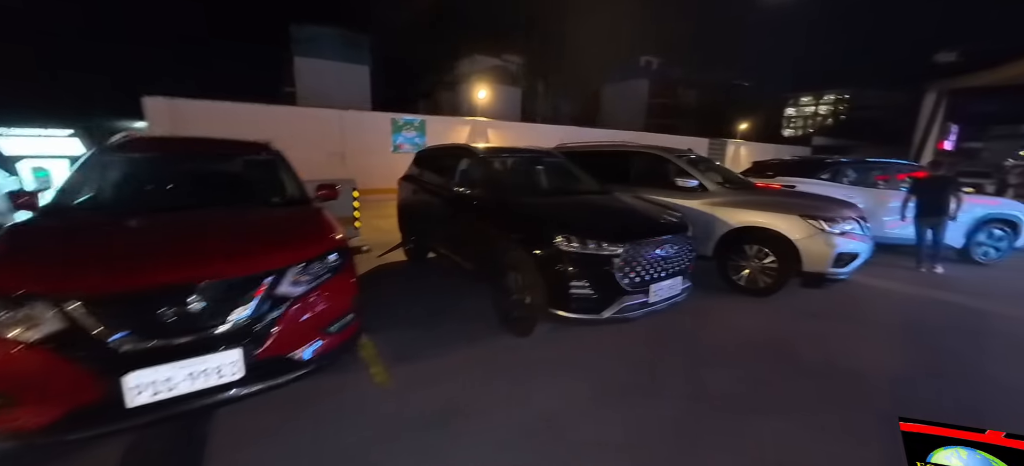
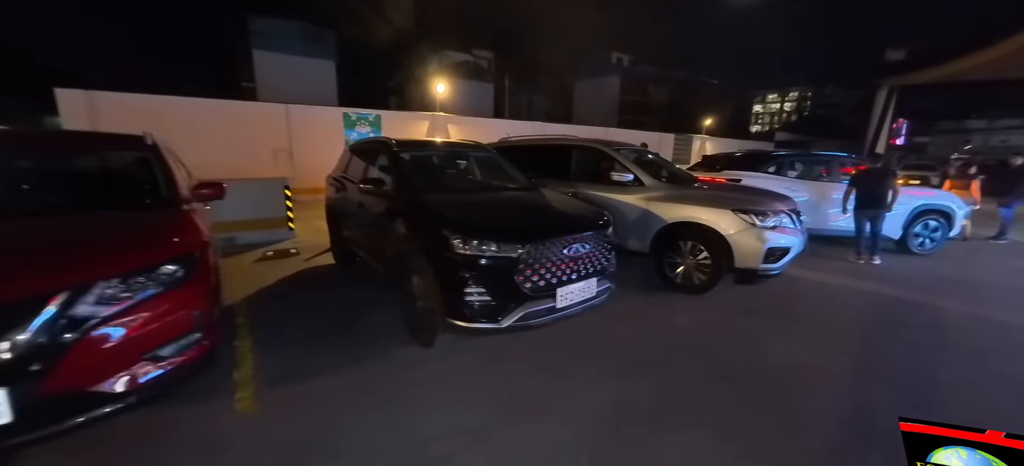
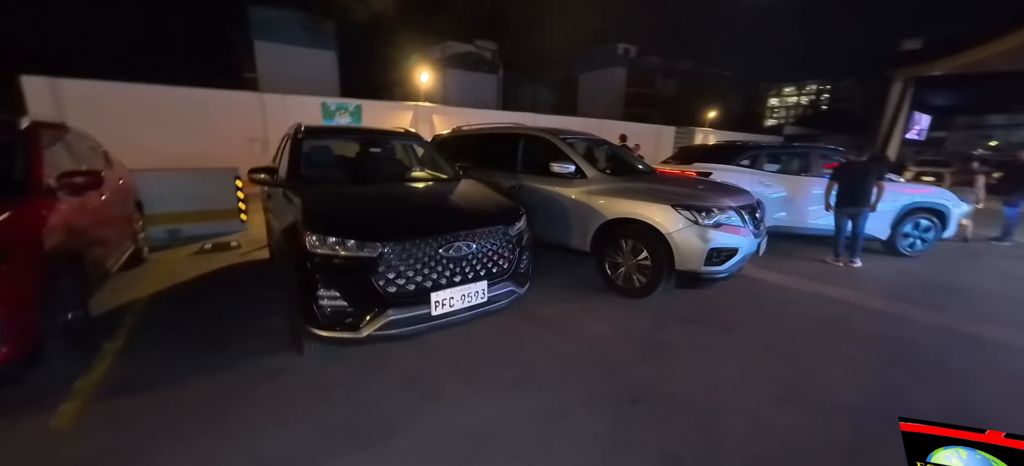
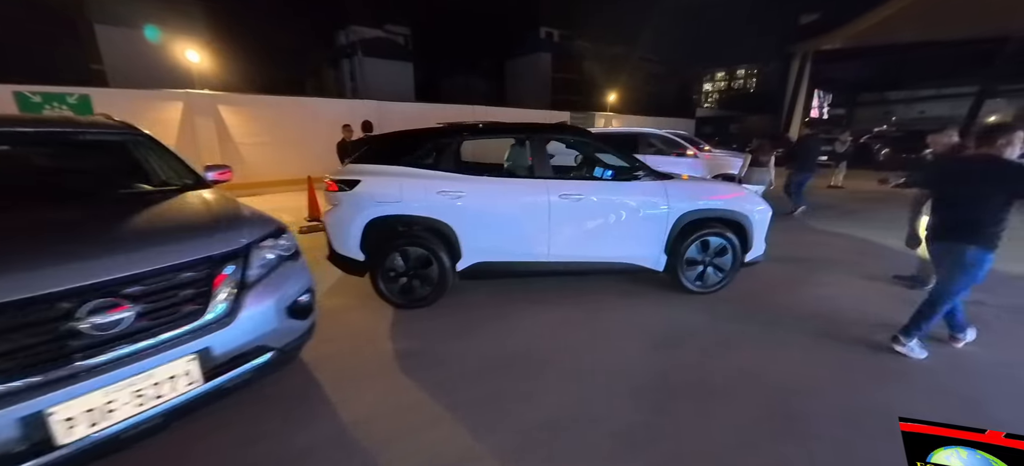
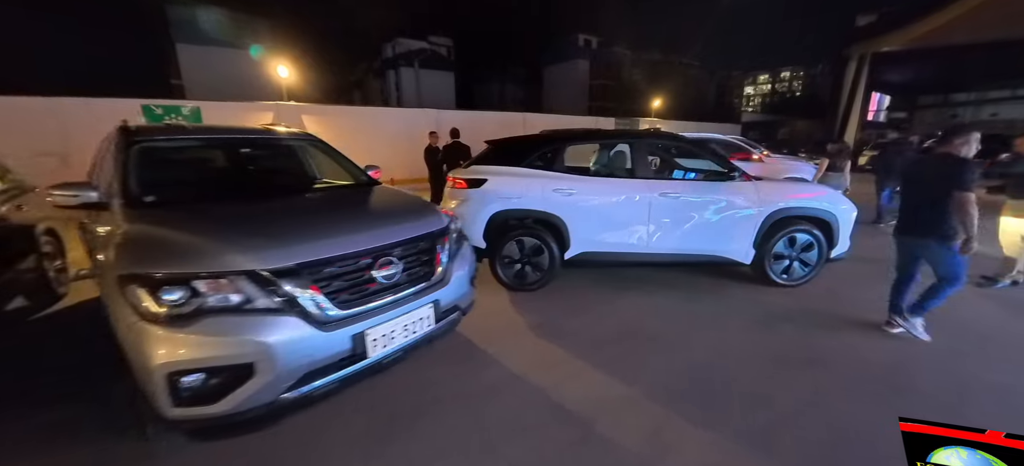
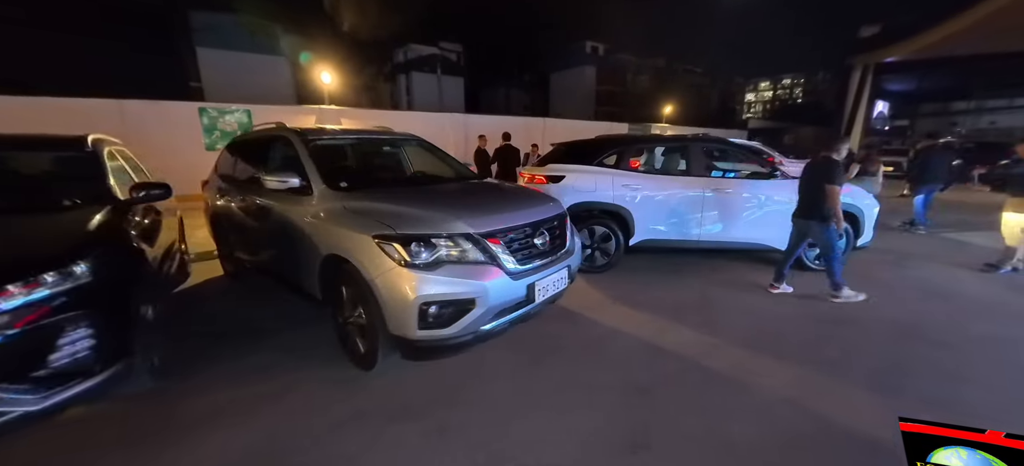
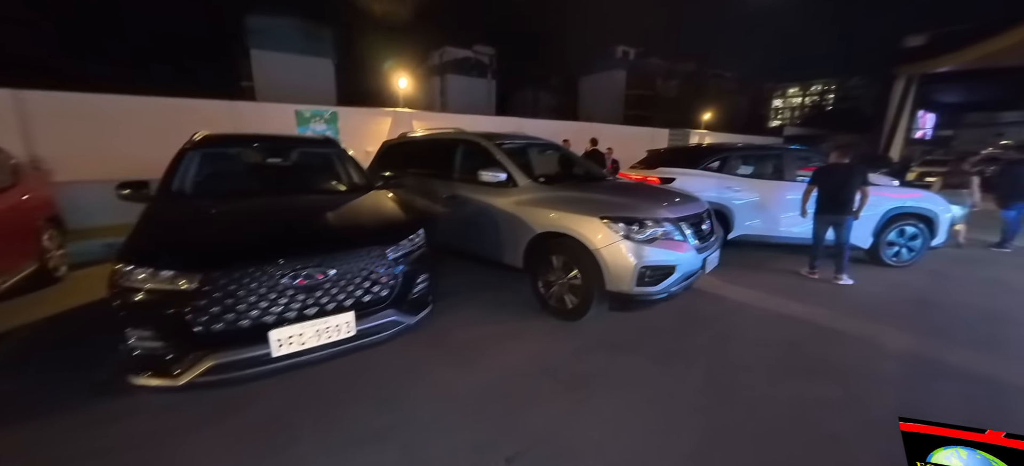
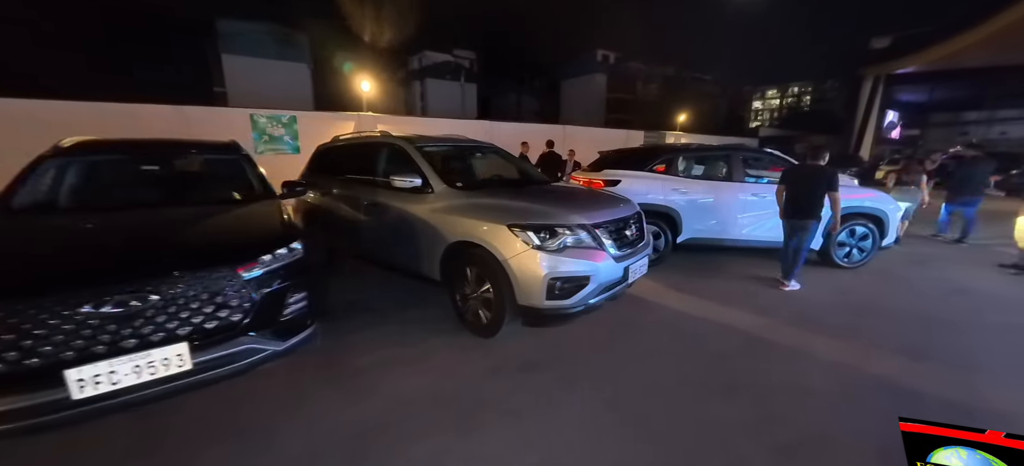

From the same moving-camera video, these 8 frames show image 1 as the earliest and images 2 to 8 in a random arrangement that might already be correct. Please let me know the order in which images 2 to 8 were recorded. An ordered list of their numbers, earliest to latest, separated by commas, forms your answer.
2, 3, 7, 8, 6, 5, 4
